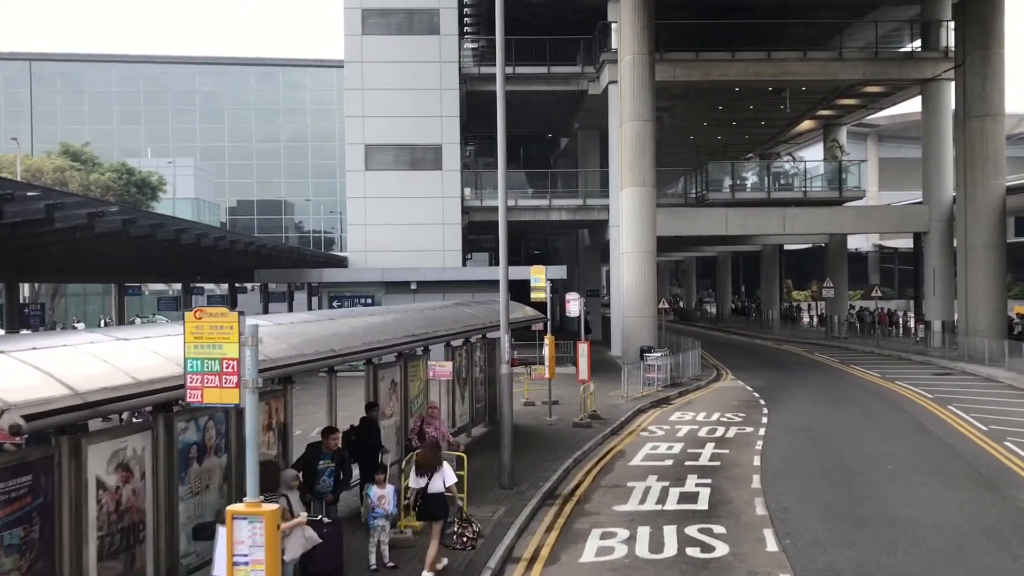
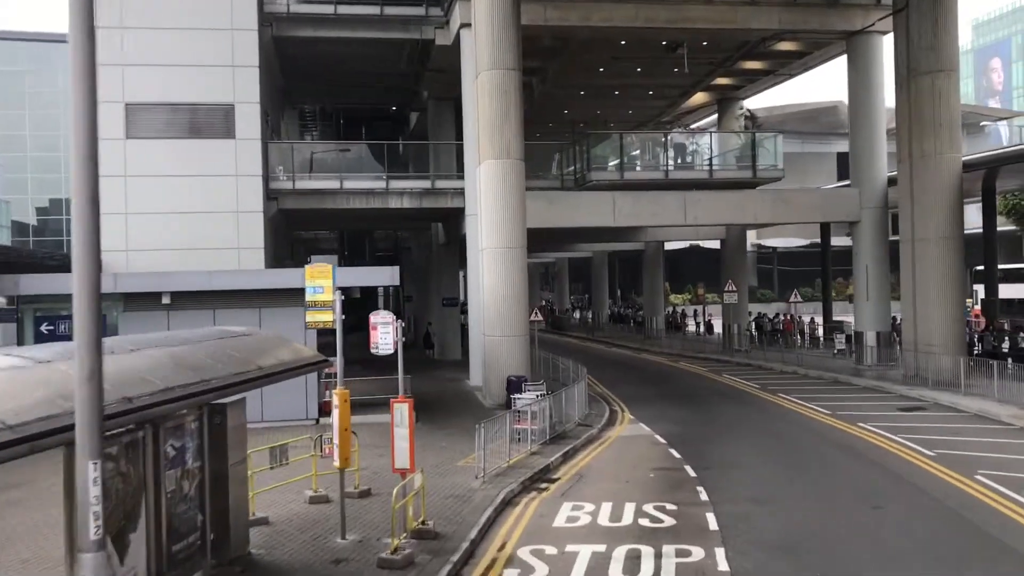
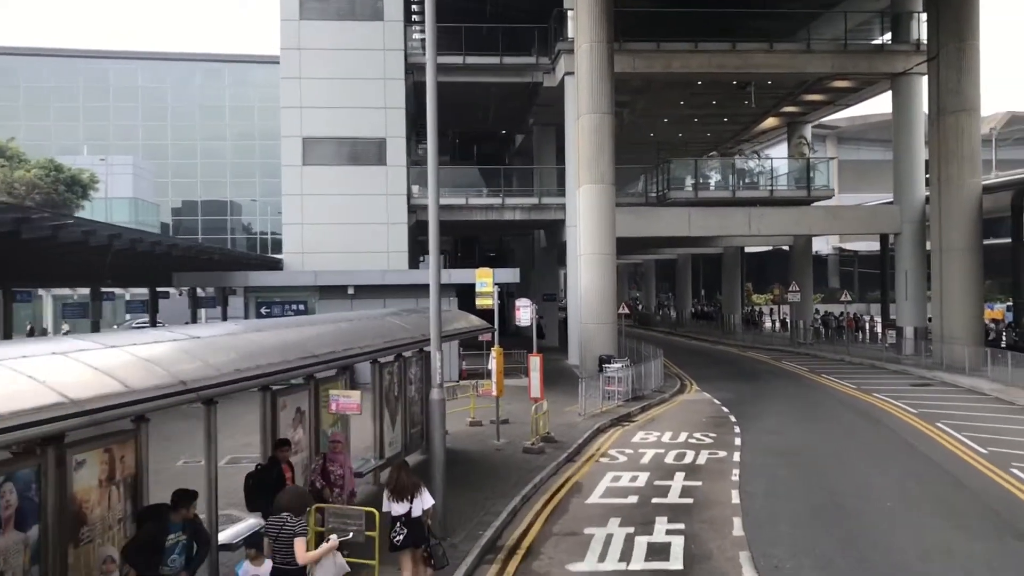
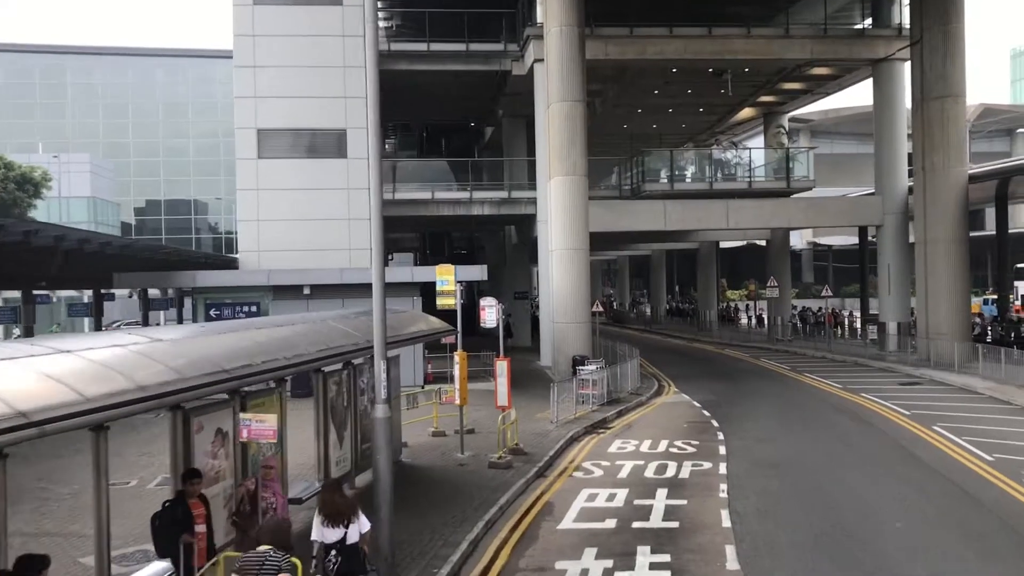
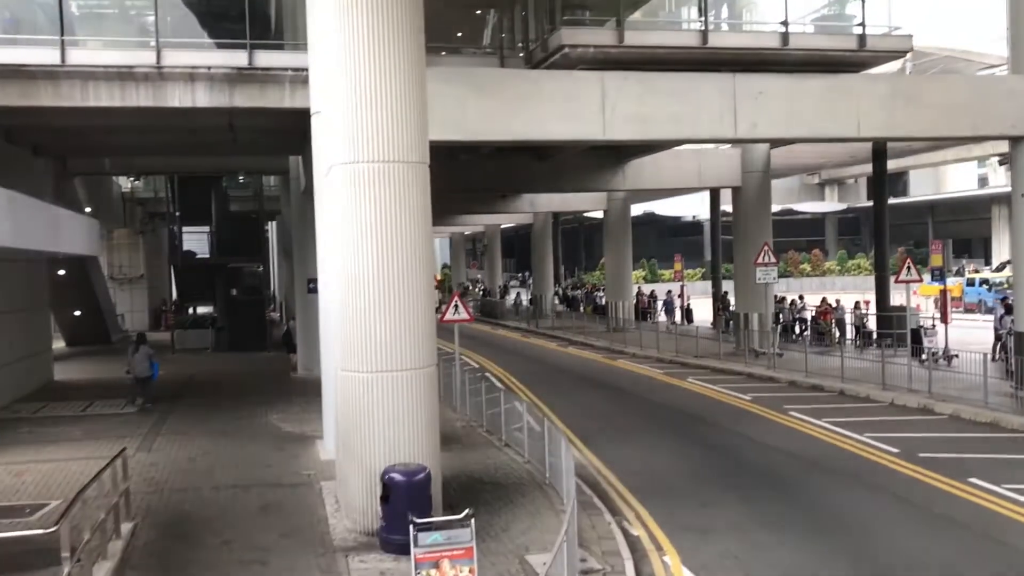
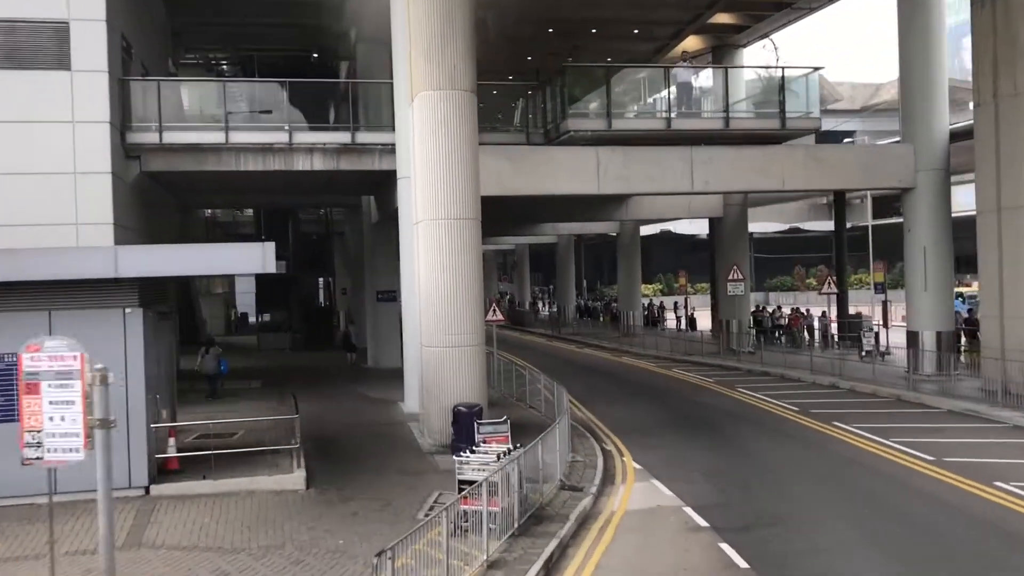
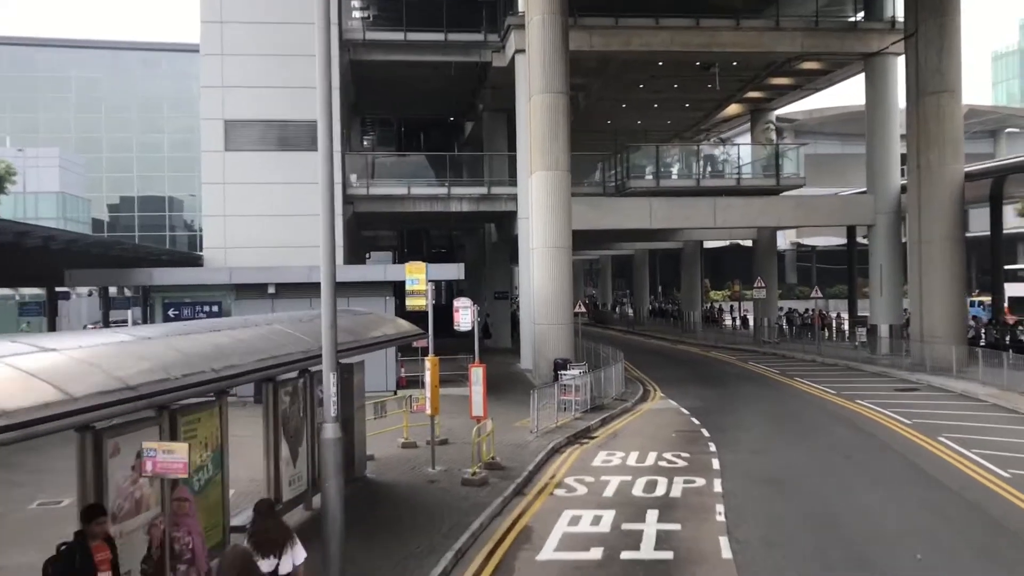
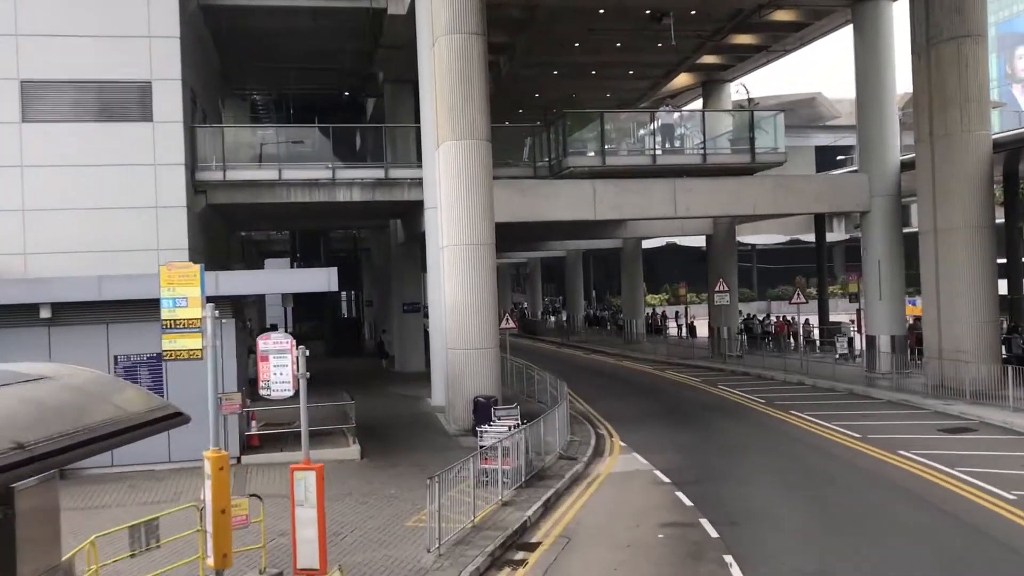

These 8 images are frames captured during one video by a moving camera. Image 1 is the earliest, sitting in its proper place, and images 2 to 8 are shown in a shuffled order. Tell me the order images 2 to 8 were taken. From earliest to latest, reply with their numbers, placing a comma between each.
3, 4, 7, 2, 8, 6, 5
